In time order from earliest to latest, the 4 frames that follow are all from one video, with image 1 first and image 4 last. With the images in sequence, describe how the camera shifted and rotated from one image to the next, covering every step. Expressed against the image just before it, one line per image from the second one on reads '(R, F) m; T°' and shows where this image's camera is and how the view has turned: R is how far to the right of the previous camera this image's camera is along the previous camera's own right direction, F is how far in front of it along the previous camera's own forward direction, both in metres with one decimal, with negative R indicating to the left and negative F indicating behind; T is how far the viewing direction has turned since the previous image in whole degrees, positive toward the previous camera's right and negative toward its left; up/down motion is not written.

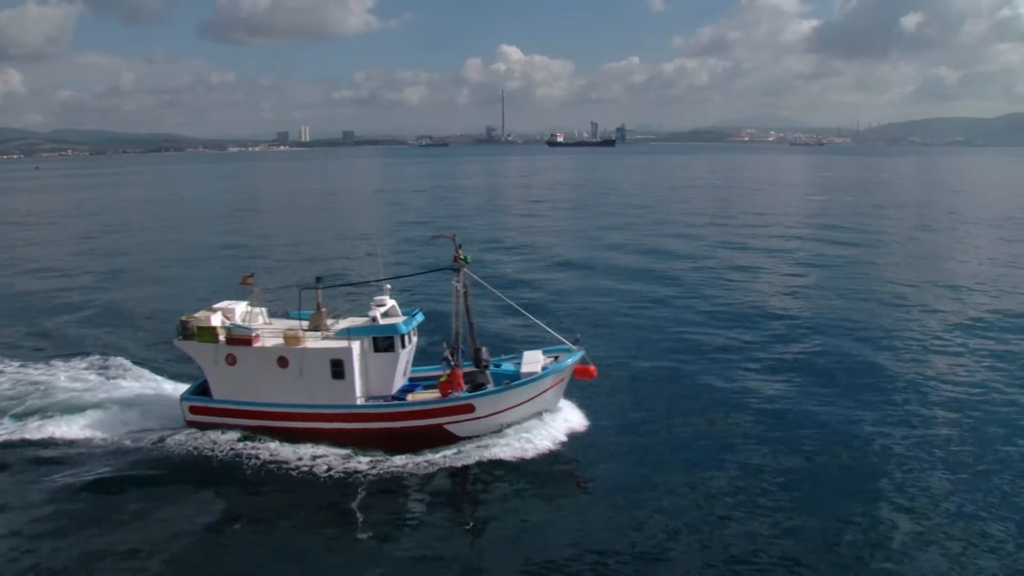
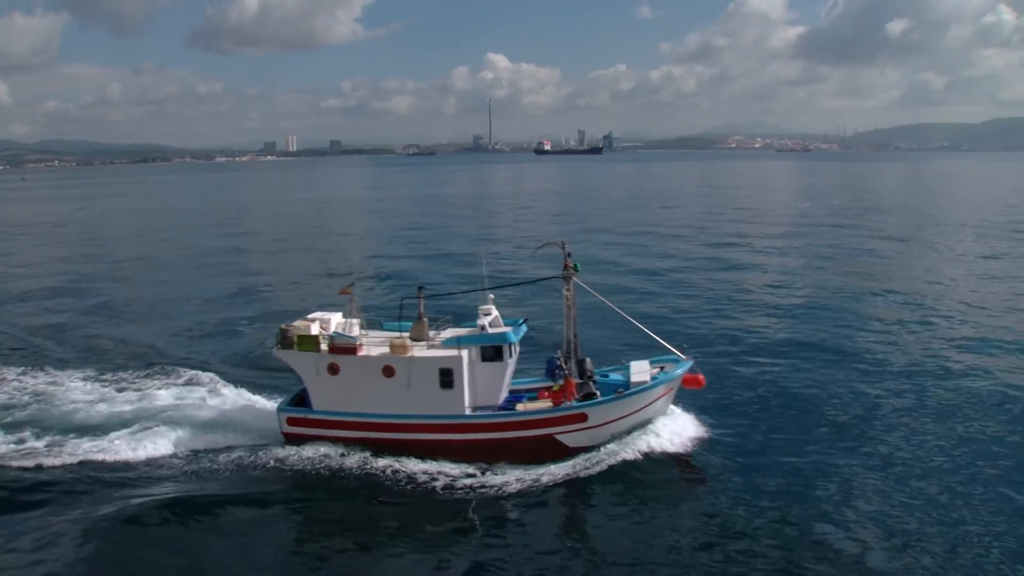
(-1.0, +0.8) m; +1°
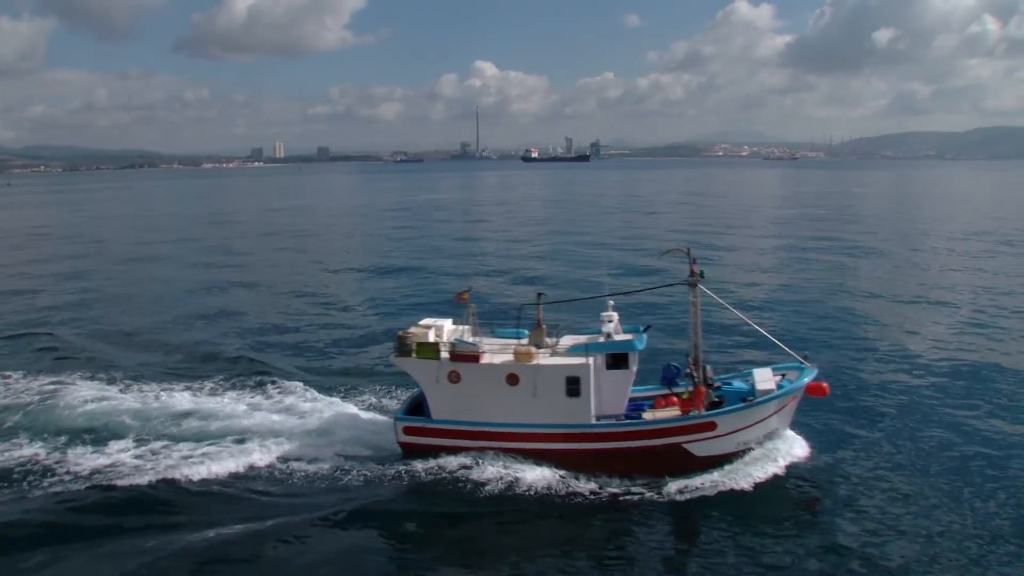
(-1.6, +0.7) m; +1°
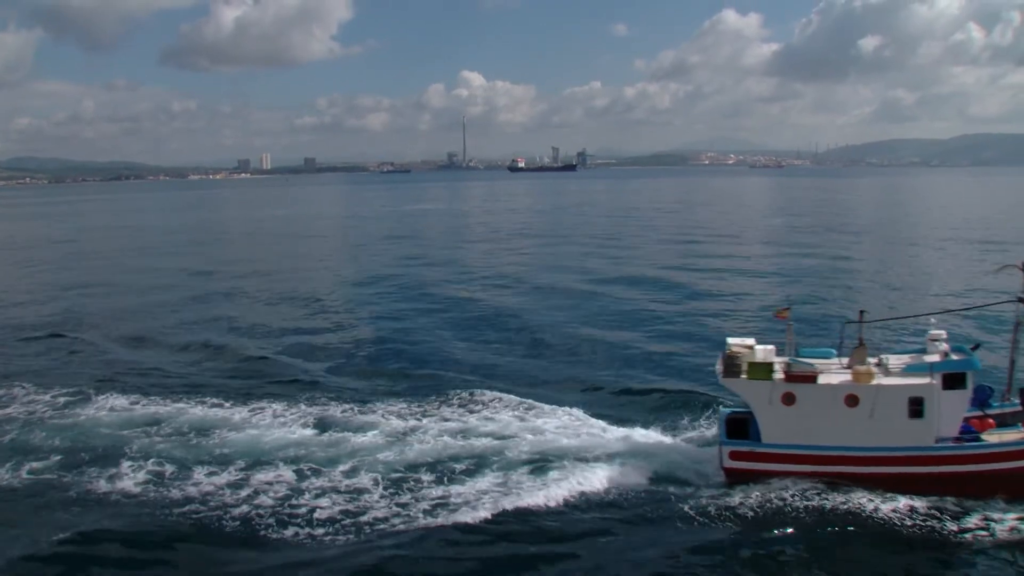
(-2.1, +1.7) m; +1°
